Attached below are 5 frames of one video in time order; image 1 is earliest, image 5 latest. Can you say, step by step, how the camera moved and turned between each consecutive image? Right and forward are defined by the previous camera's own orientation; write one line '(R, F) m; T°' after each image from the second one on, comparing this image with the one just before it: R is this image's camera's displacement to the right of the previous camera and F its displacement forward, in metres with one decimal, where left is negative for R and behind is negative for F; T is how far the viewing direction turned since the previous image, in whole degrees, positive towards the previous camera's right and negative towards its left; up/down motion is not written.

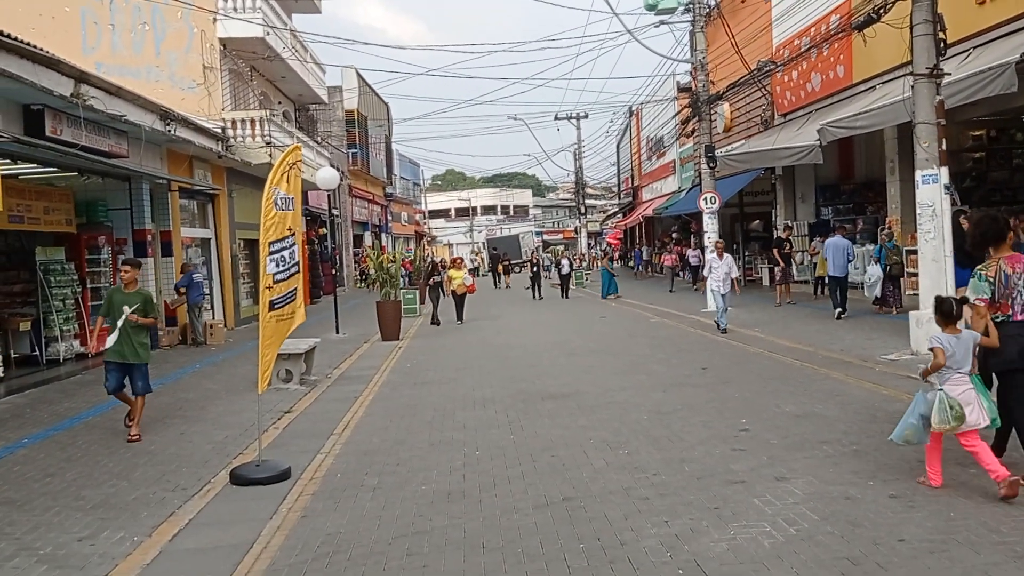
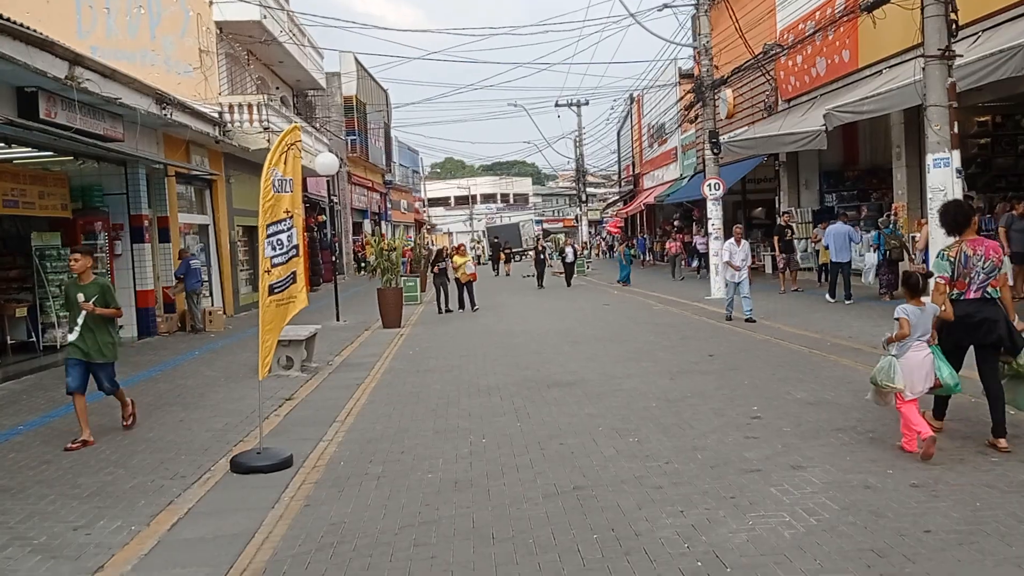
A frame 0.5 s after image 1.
(-0.1, +0.2) m; 0°
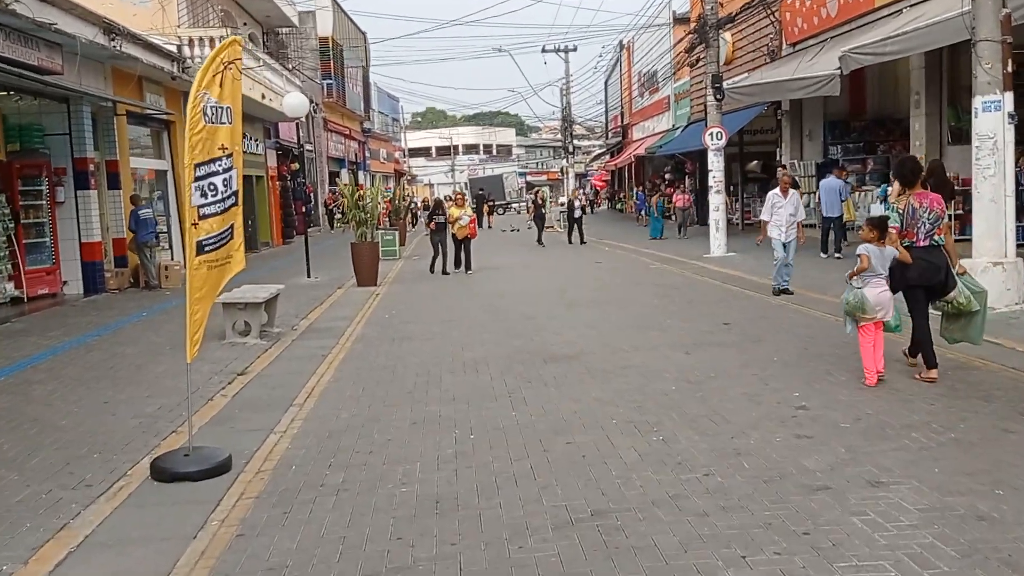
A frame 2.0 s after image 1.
(-0.1, +1.5) m; +1°
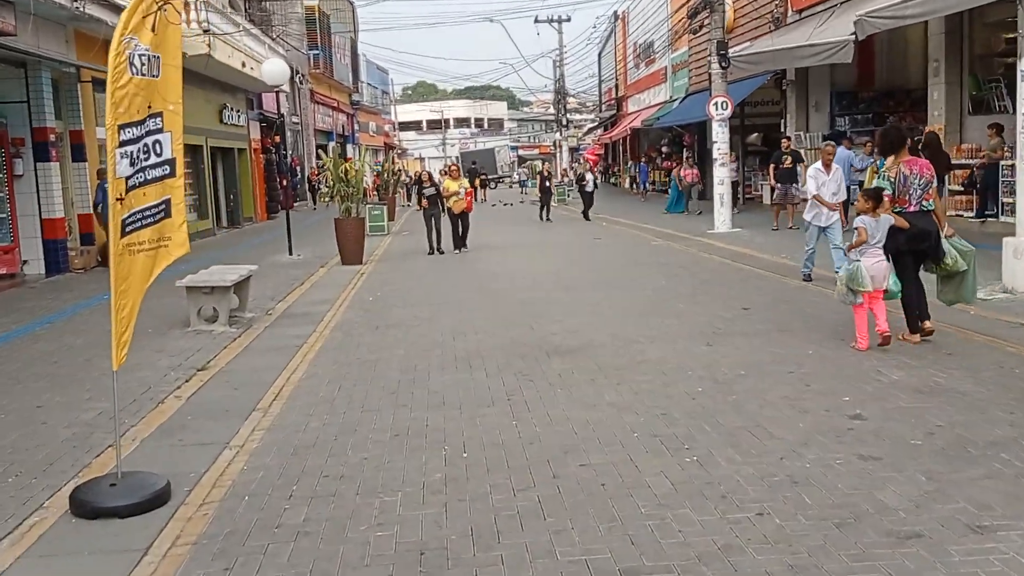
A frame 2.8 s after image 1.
(-0.1, +1.1) m; +1°
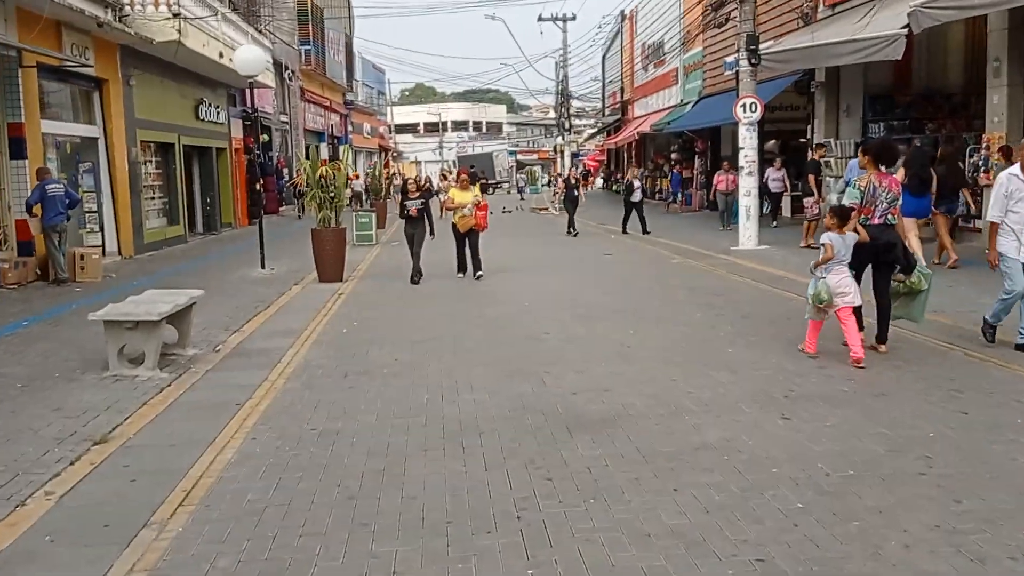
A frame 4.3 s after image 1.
(-0.1, +2.0) m; 0°
